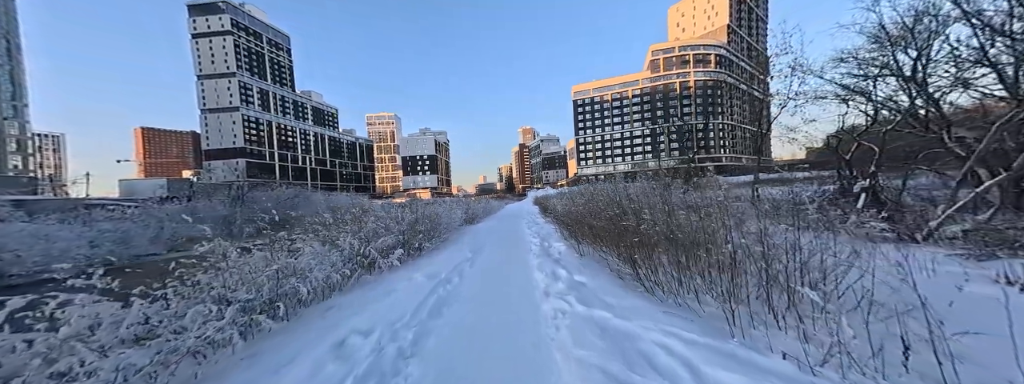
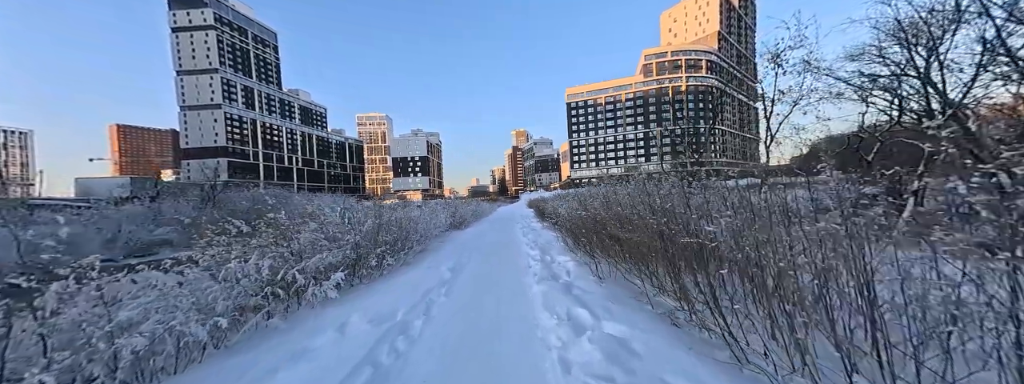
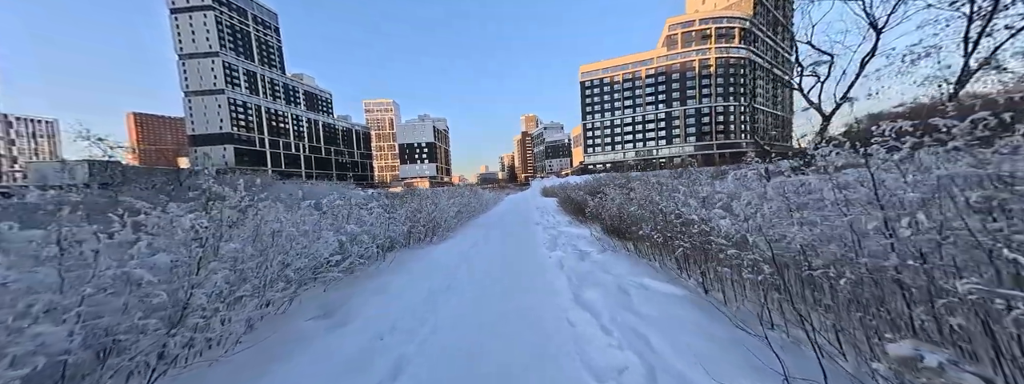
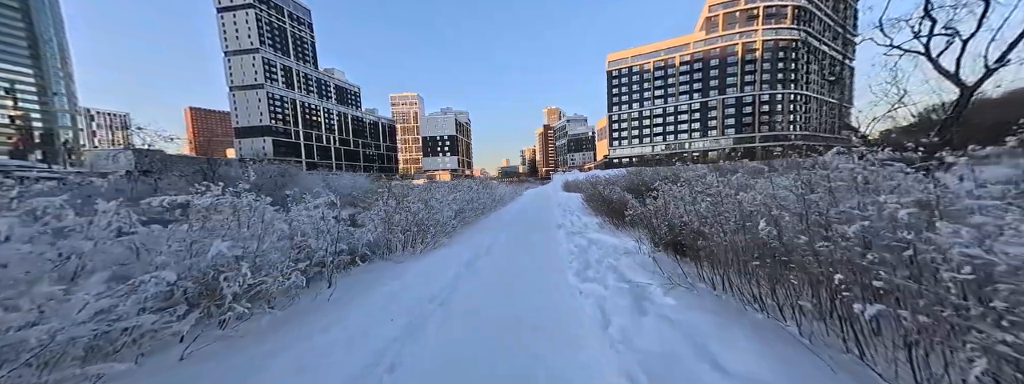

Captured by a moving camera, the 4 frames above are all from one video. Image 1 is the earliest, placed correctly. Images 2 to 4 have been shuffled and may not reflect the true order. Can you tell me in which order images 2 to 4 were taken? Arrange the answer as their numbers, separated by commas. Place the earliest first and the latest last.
2, 3, 4
